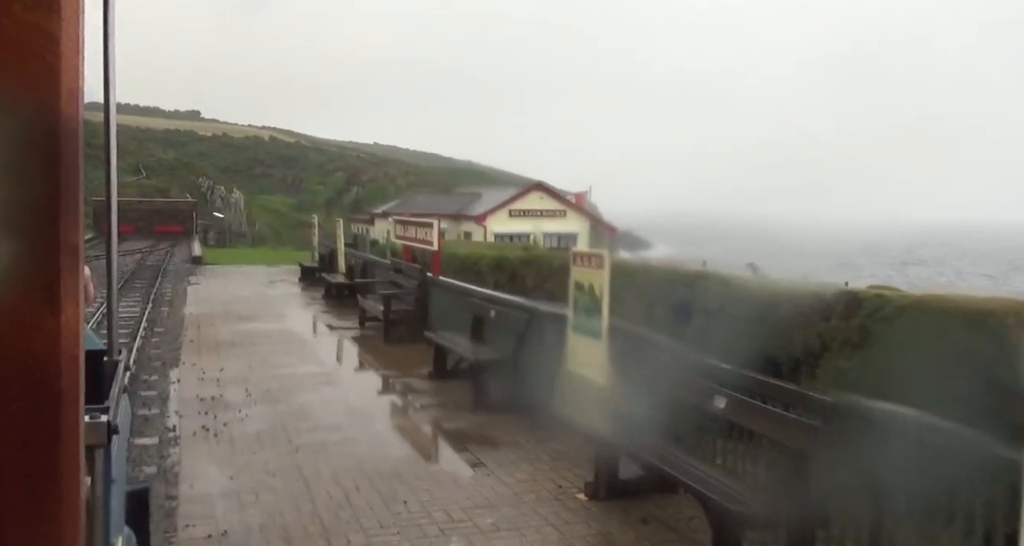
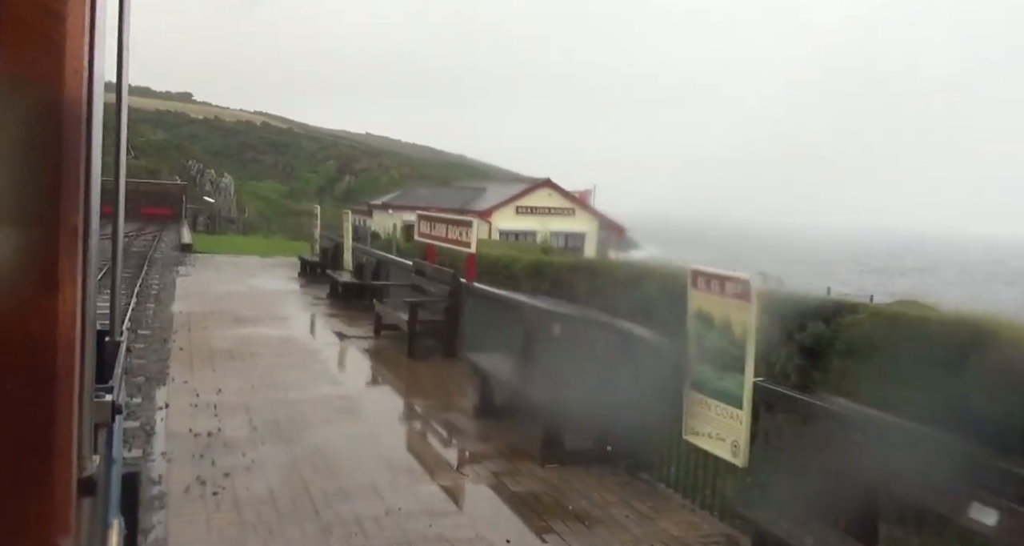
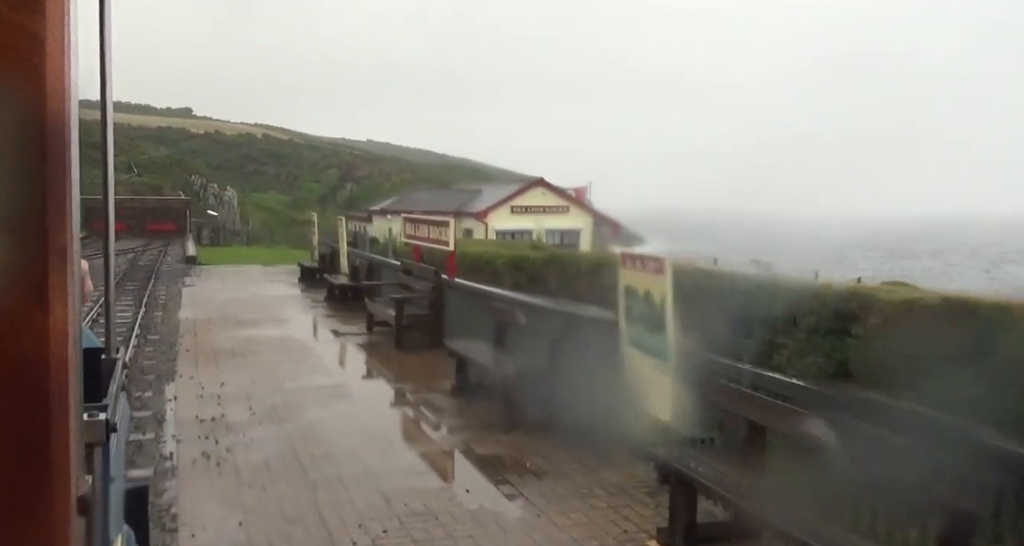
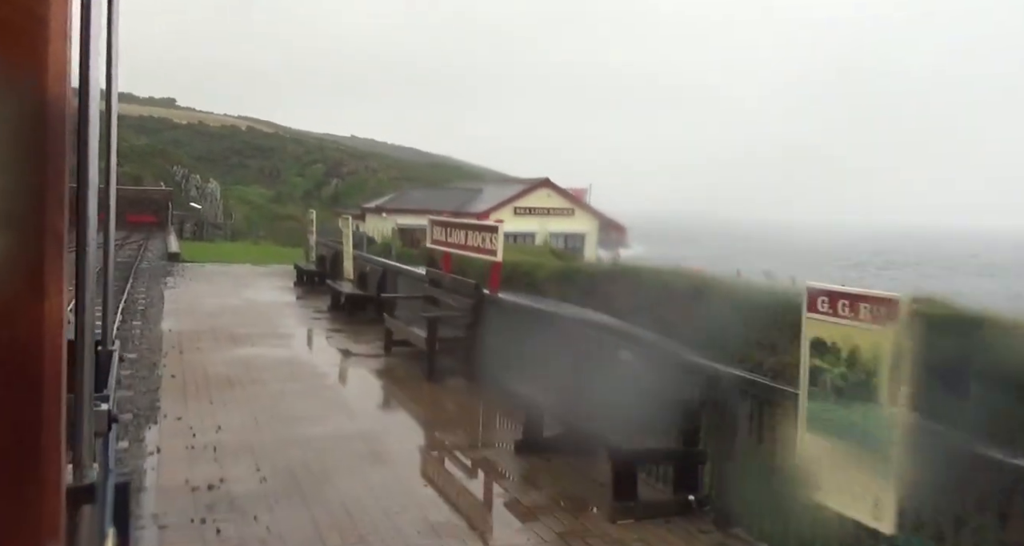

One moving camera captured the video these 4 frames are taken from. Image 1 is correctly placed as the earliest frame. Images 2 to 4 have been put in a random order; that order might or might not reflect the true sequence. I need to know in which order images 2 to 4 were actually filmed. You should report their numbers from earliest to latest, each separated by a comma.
3, 2, 4
